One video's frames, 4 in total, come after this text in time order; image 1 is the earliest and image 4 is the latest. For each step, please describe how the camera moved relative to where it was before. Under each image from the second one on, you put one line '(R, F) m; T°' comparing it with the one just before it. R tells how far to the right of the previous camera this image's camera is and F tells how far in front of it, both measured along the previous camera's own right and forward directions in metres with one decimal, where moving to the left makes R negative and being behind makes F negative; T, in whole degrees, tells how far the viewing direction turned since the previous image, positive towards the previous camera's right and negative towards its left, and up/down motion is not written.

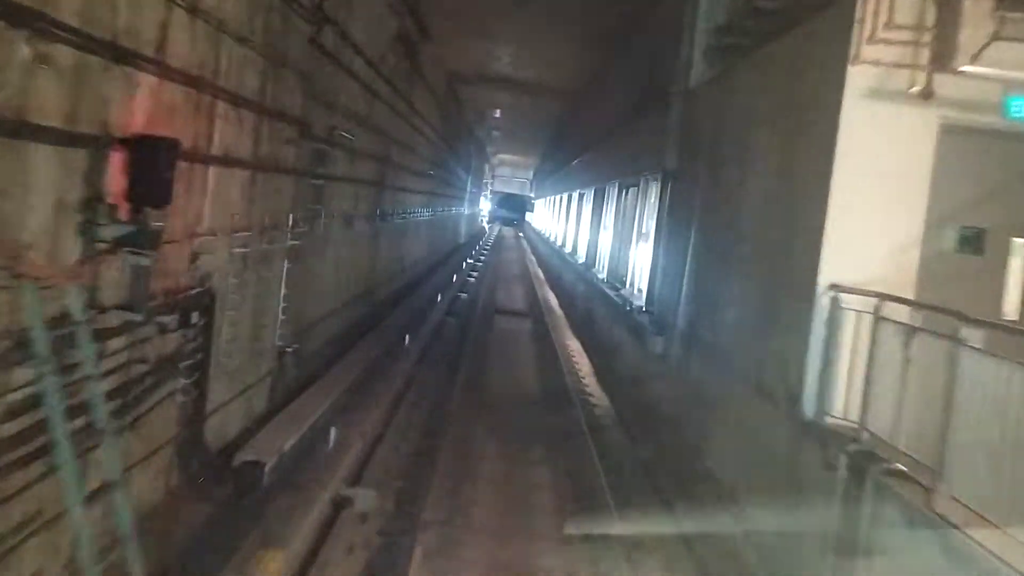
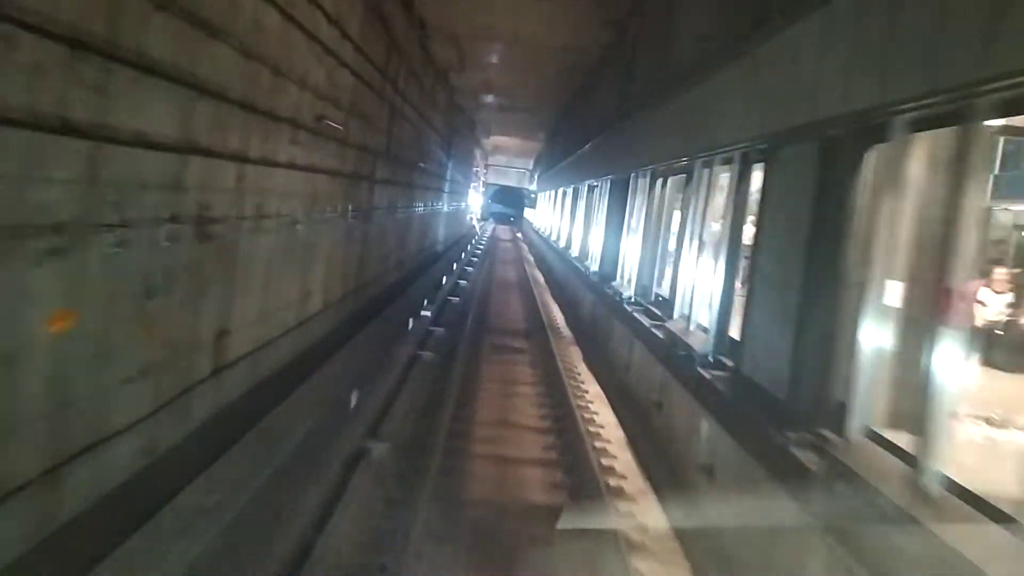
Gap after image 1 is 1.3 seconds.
(0.0, +4.5) m; 0°
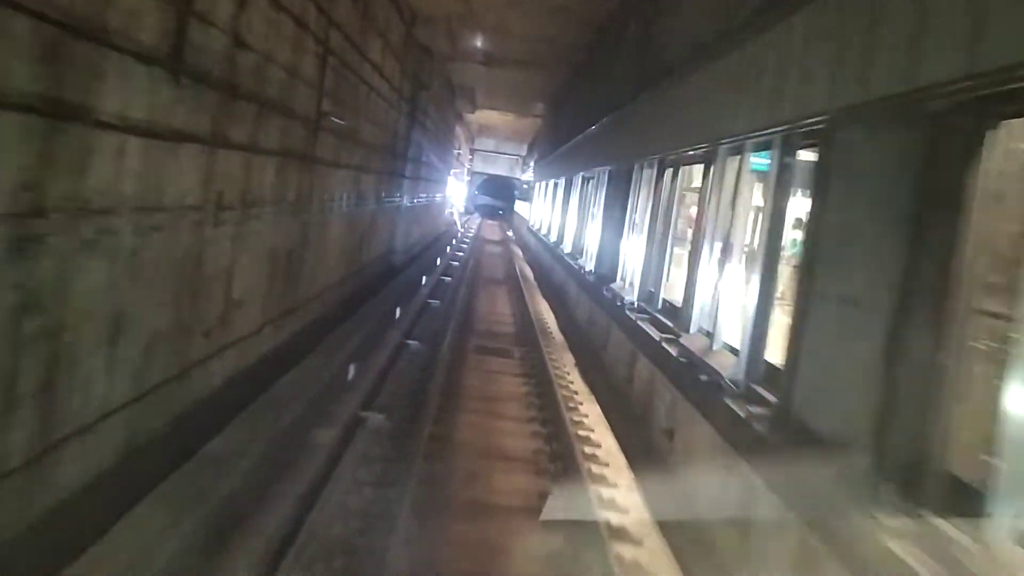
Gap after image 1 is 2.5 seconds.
(0.0, +3.6) m; +1°
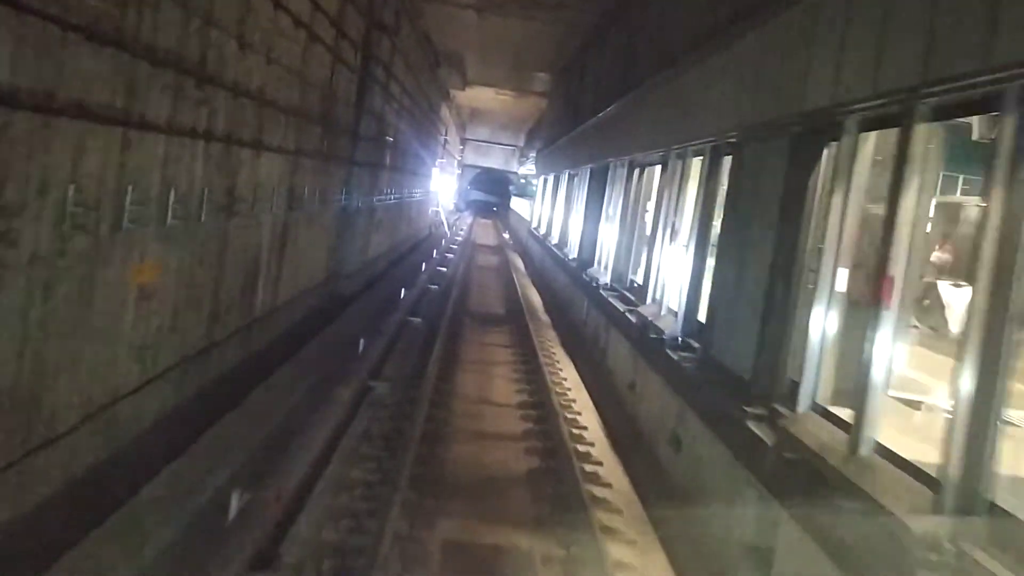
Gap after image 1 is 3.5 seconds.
(-0.1, +2.6) m; 0°
